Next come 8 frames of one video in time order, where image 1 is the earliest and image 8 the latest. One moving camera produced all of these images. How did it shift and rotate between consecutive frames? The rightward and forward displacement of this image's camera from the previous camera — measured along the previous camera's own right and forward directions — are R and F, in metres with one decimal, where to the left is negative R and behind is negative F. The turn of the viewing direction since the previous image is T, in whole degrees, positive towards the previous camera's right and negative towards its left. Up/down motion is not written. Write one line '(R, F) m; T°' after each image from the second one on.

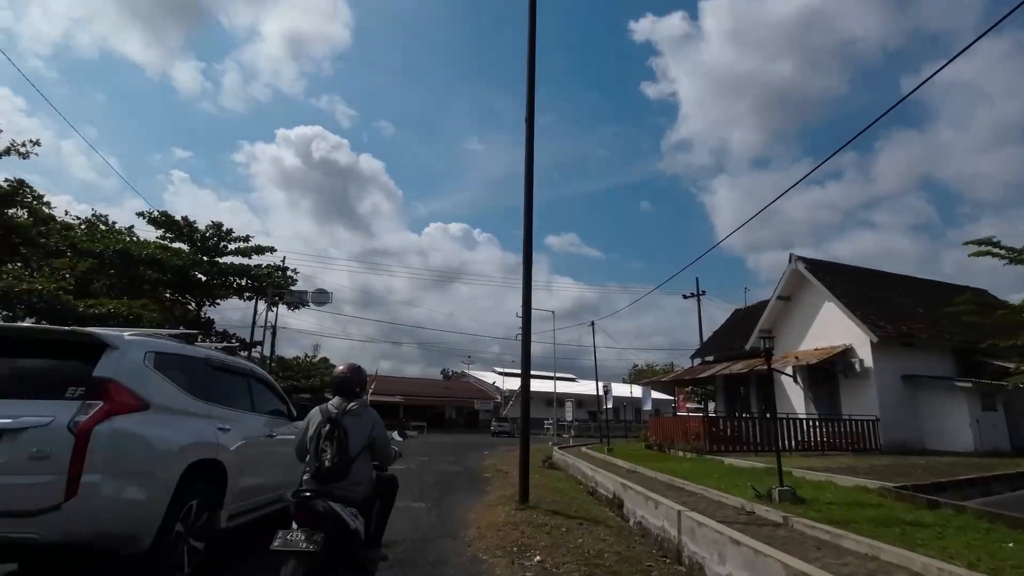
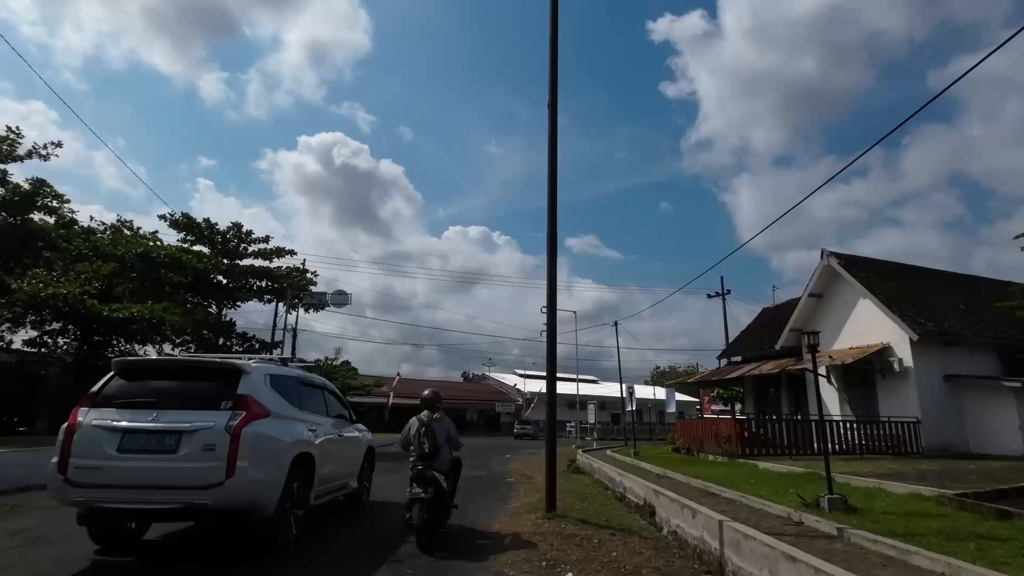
(-0.1, +0.5) m; -2°
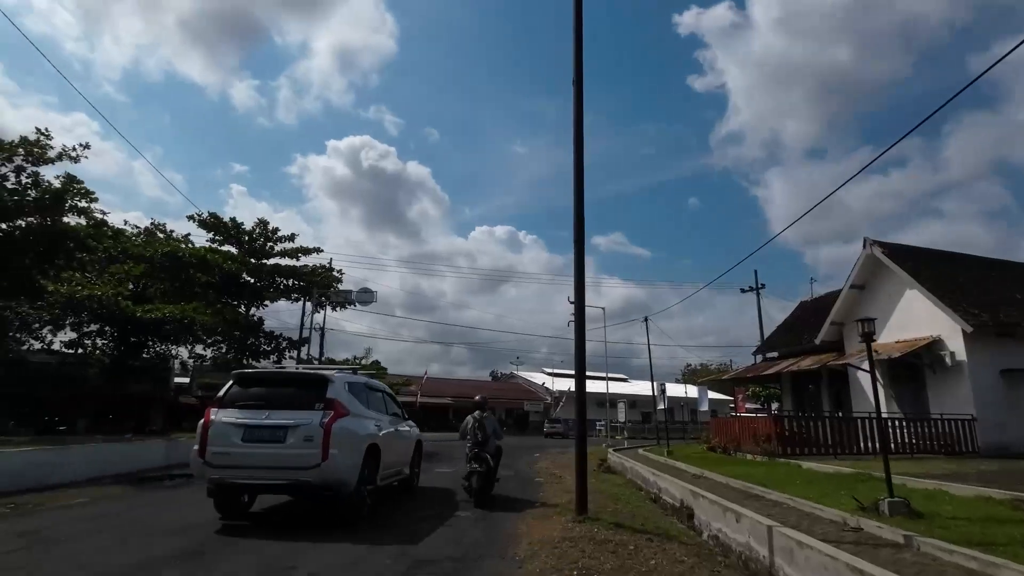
(0.0, +0.5) m; -3°
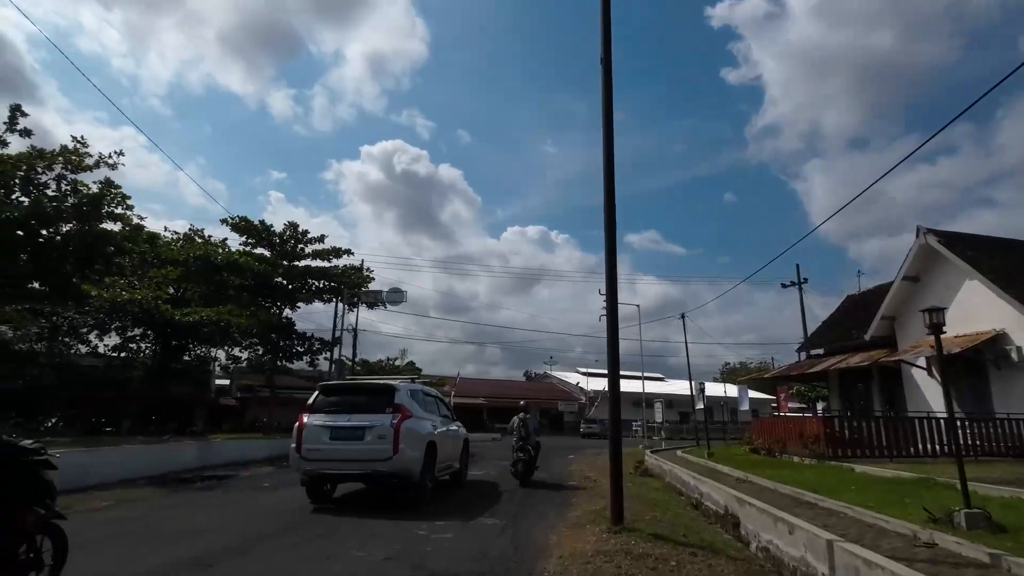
(+0.1, +0.5) m; -3°
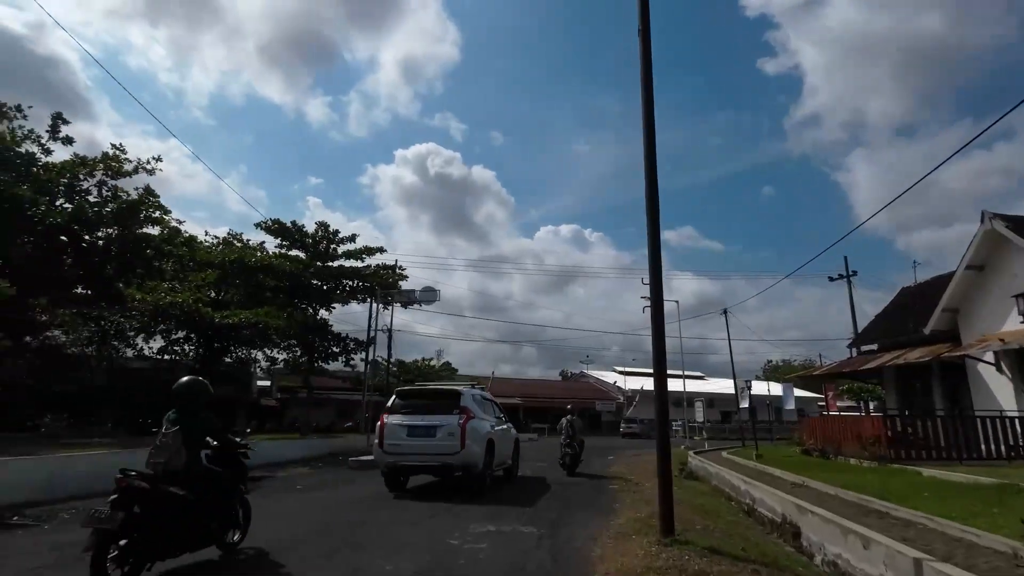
(0.0, +0.5) m; -4°
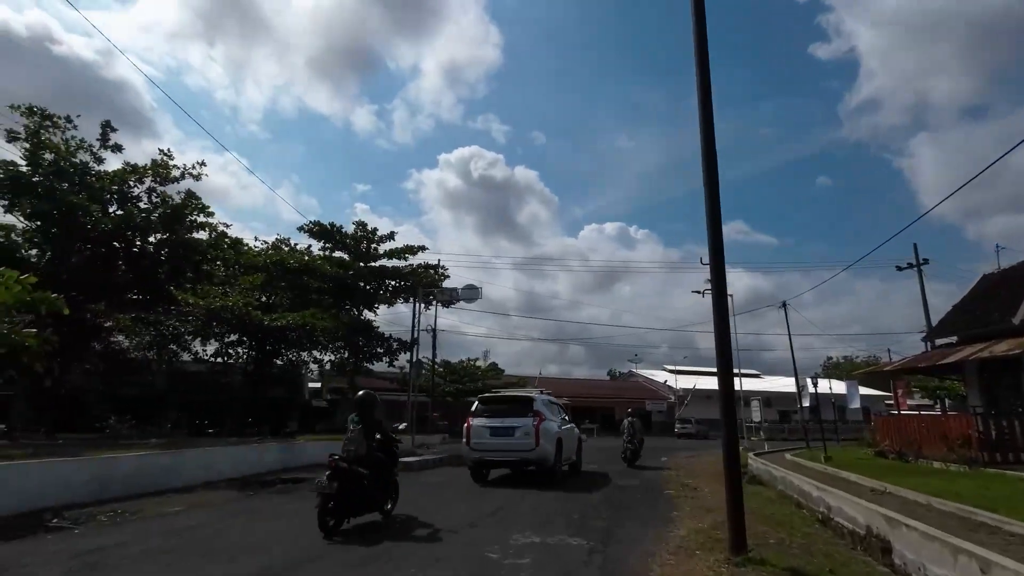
(+0.1, +0.7) m; -5°
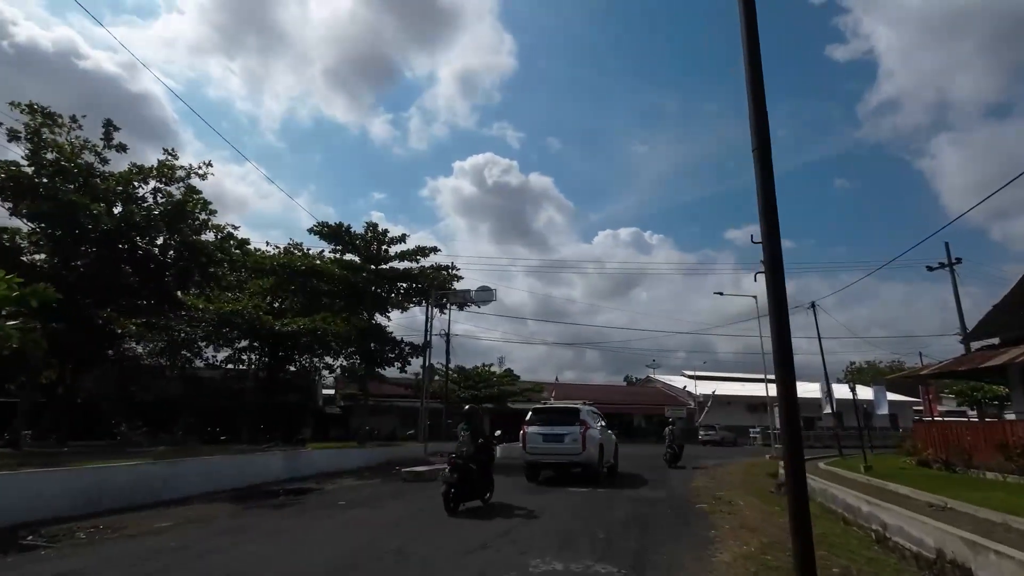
(0.0, +0.9) m; -2°
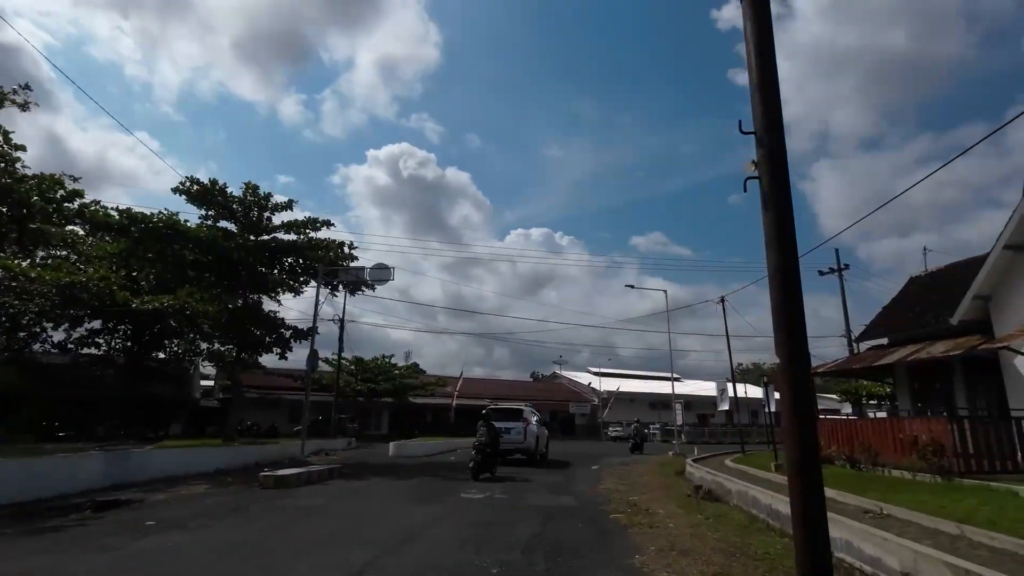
(+0.4, +2.0) m; +9°
